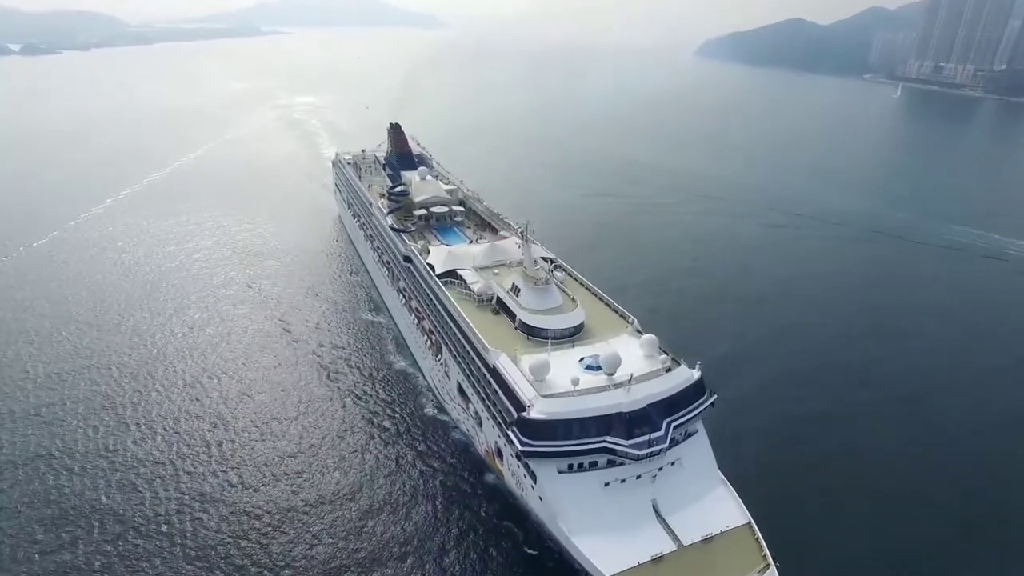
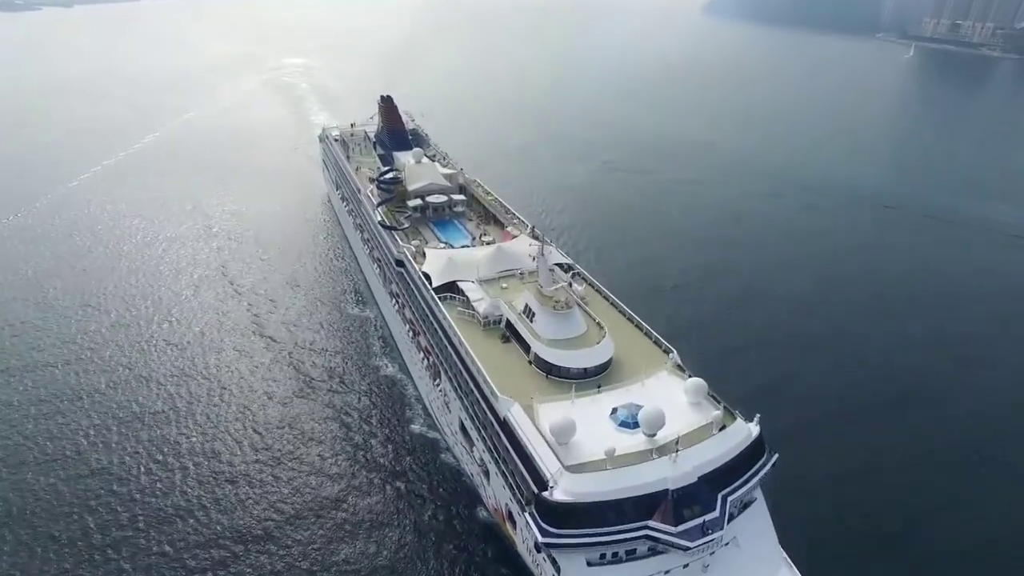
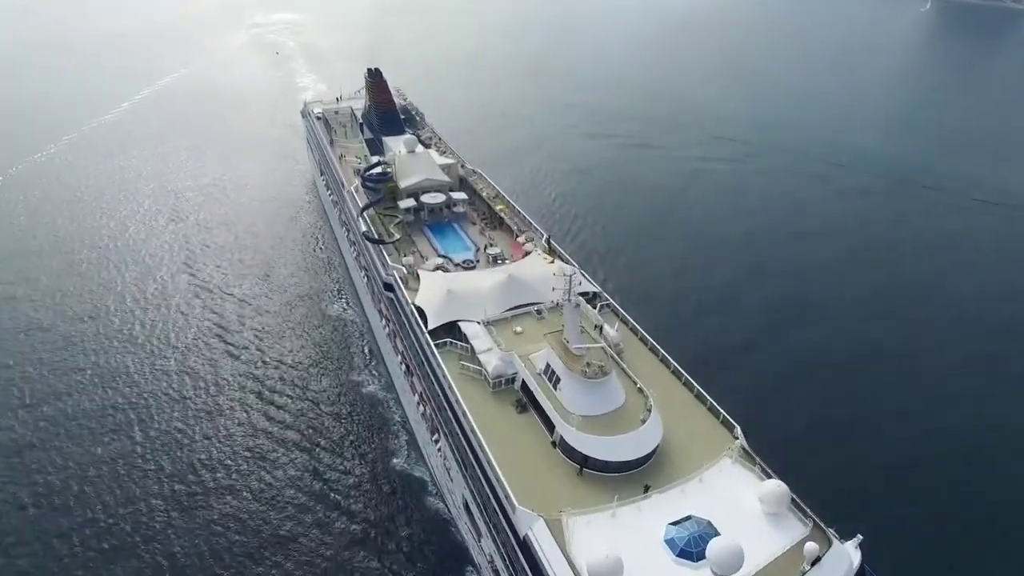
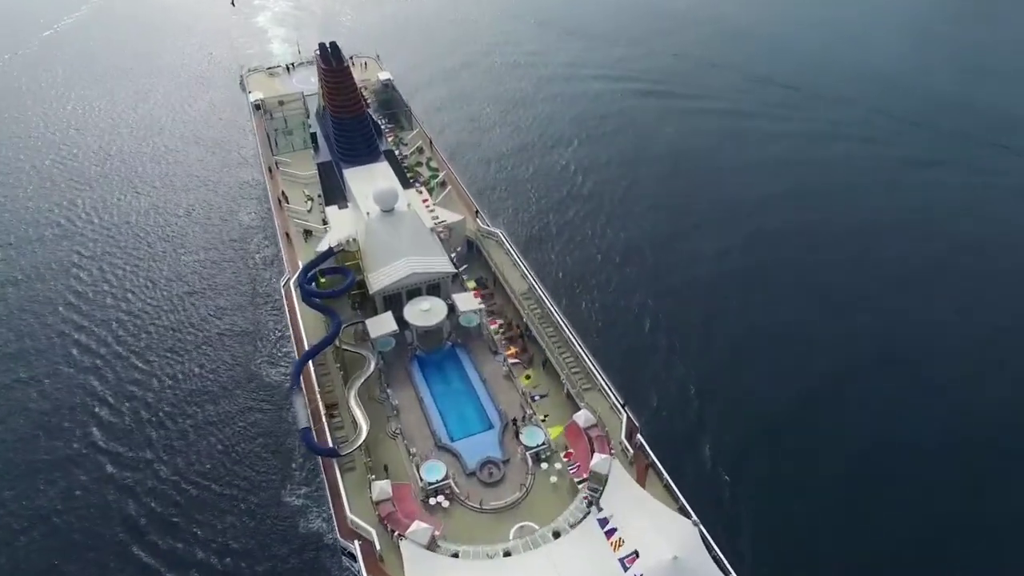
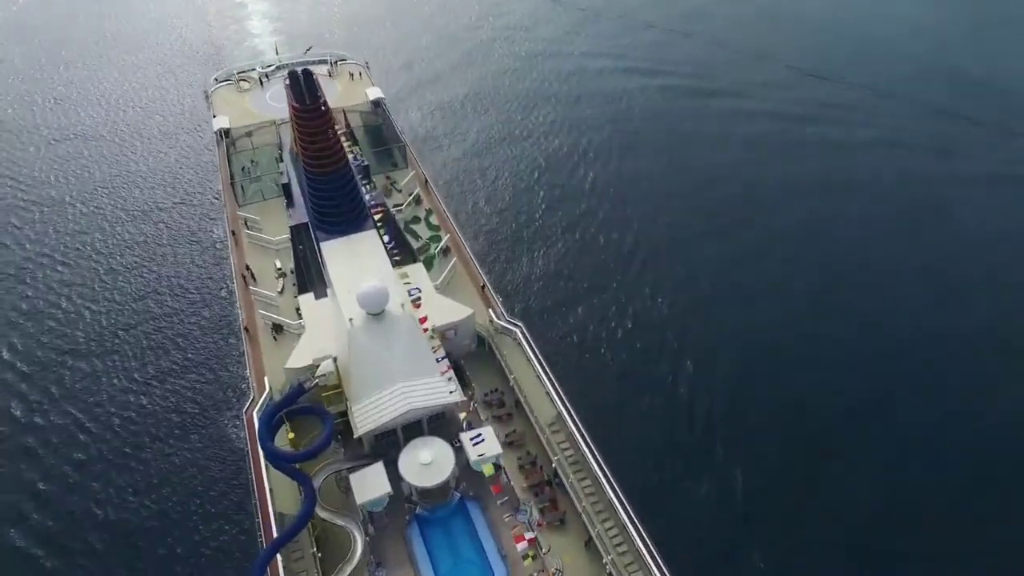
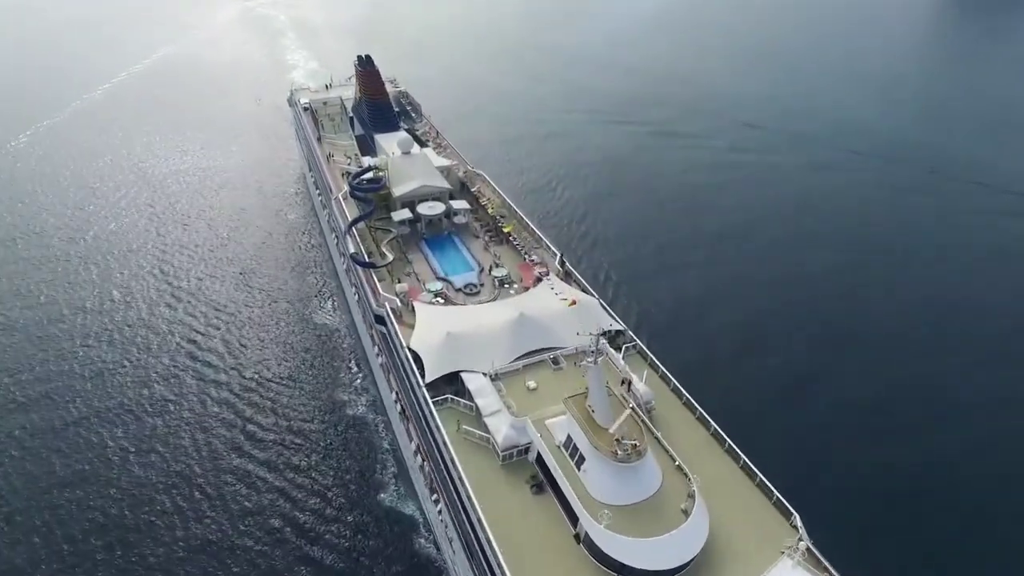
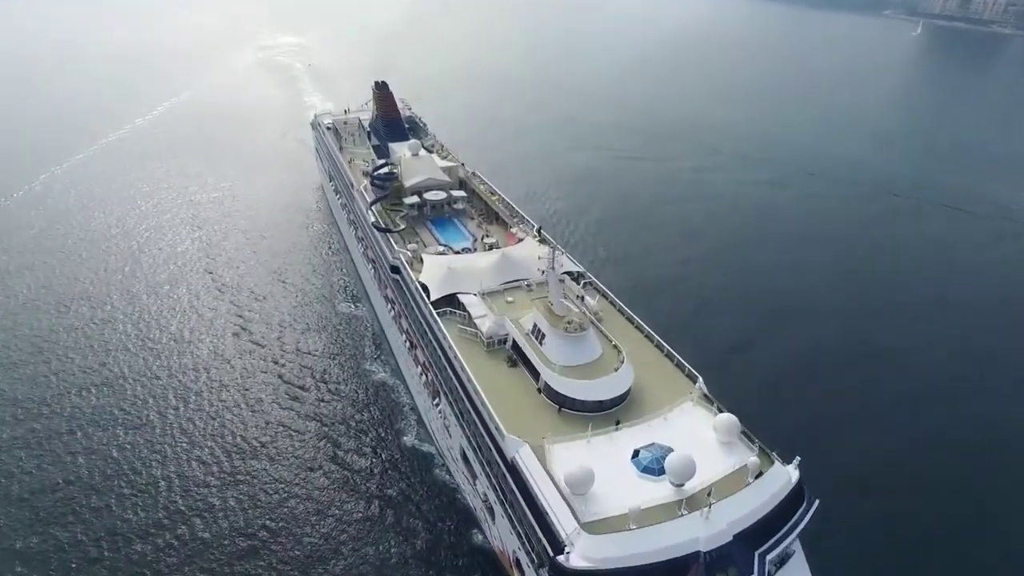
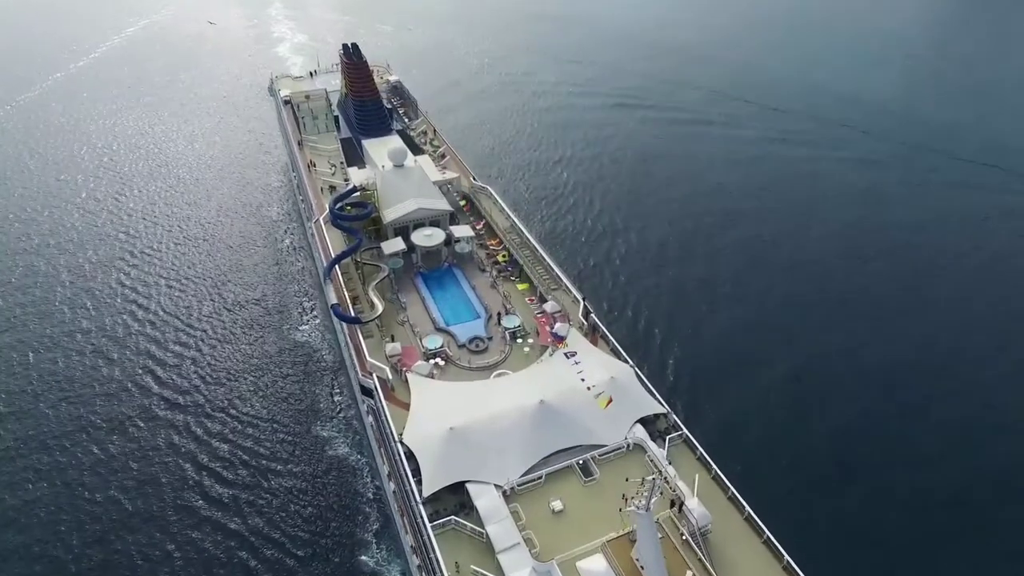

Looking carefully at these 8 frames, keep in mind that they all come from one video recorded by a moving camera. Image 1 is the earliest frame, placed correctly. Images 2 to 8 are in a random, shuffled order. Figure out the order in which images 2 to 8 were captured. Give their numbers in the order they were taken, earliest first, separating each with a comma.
2, 7, 3, 6, 8, 4, 5
